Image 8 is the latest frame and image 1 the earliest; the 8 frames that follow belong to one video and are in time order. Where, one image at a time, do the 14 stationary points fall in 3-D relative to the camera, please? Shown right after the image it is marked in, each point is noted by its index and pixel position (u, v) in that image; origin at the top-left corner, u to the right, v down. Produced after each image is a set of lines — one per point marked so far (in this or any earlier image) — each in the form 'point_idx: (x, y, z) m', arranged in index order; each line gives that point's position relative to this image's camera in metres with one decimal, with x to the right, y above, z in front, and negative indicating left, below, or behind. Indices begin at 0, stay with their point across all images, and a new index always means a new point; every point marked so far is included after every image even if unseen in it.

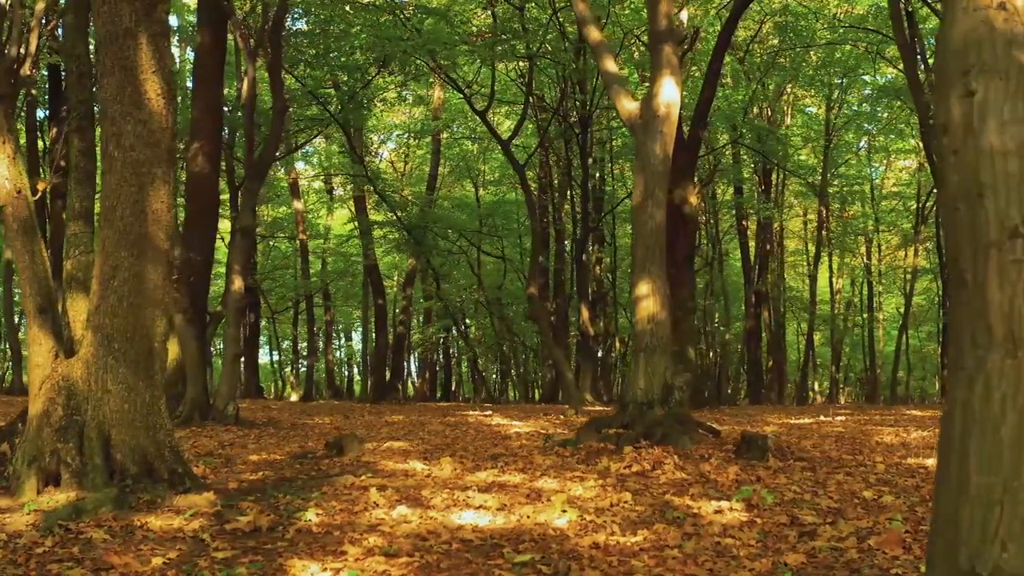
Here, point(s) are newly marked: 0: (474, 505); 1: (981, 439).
0: (-0.3, -1.6, +5.8) m
1: (+1.4, -0.5, +2.4) m
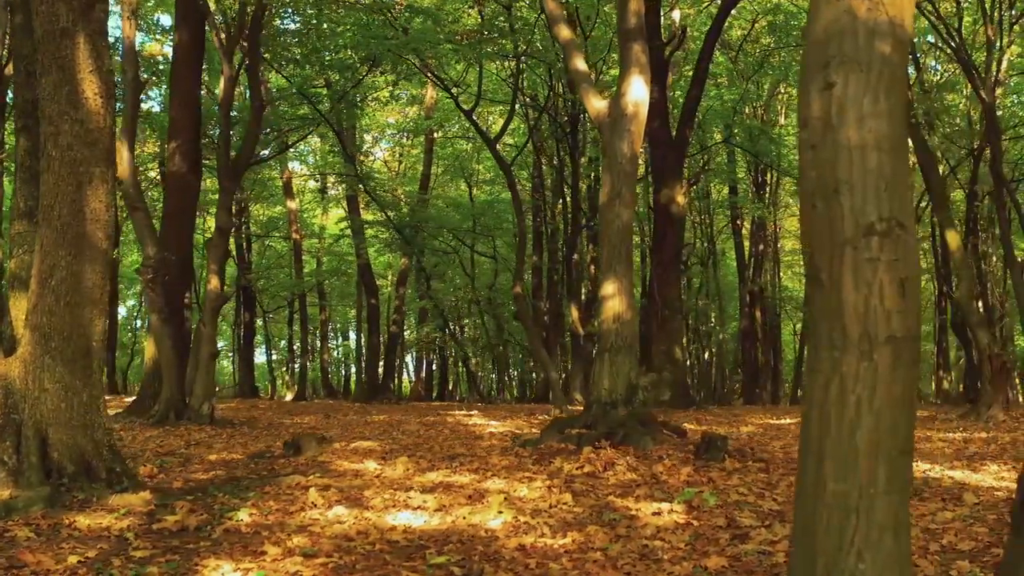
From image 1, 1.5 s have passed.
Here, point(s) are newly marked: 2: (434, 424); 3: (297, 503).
0: (-0.7, -1.6, +5.8) m
1: (+1.0, -0.5, +2.3) m
2: (-1.2, -2.2, +12.6) m
3: (-1.6, -1.6, +5.8) m
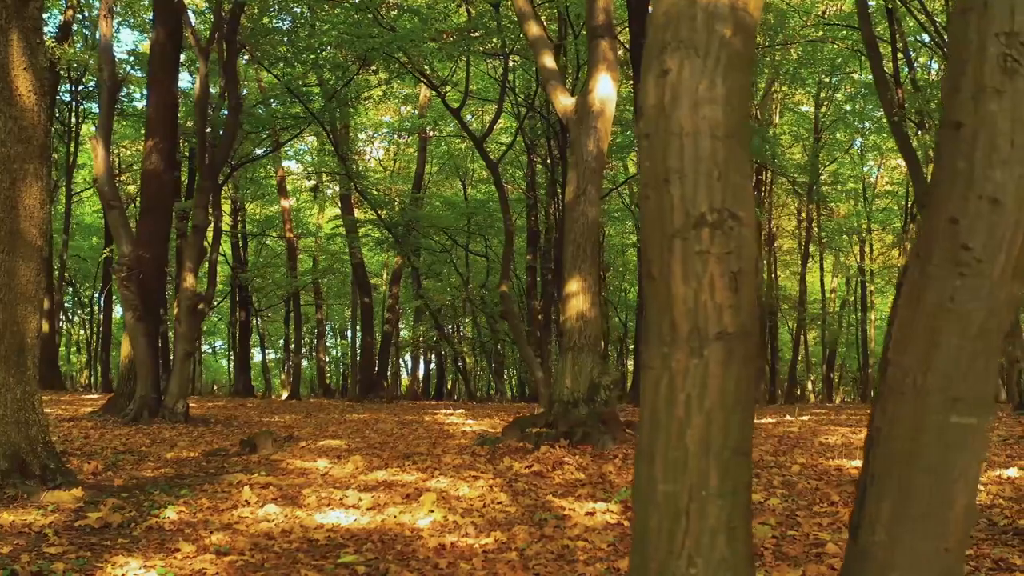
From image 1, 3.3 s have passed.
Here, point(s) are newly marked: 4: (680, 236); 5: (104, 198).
0: (-1.2, -1.6, +5.8) m
1: (+0.4, -0.5, +2.3) m
2: (-1.6, -2.1, +12.6) m
3: (-2.0, -1.5, +5.7) m
4: (+0.5, +0.1, +2.2) m
5: (-5.7, +1.3, +11.3) m
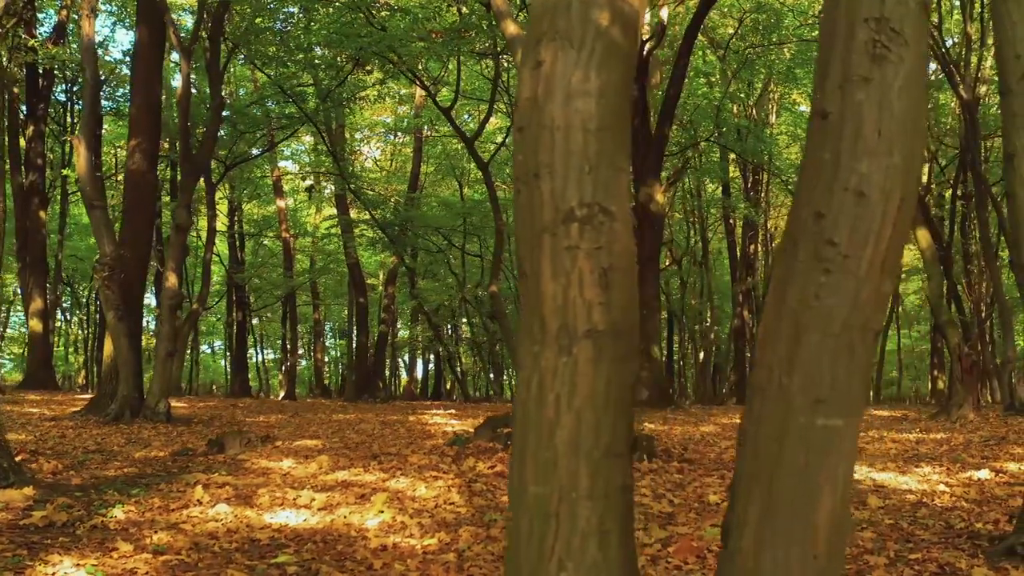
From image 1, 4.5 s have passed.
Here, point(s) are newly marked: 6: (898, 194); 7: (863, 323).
0: (-1.5, -1.6, +5.7) m
1: (+0.1, -0.4, +2.2) m
2: (-1.9, -2.1, +12.5) m
3: (-2.4, -1.5, +5.7) m
4: (+0.1, +0.2, +2.2) m
5: (-6.0, +1.3, +11.3) m
6: (+0.9, +0.2, +1.9) m
7: (+0.9, -0.1, +1.9) m
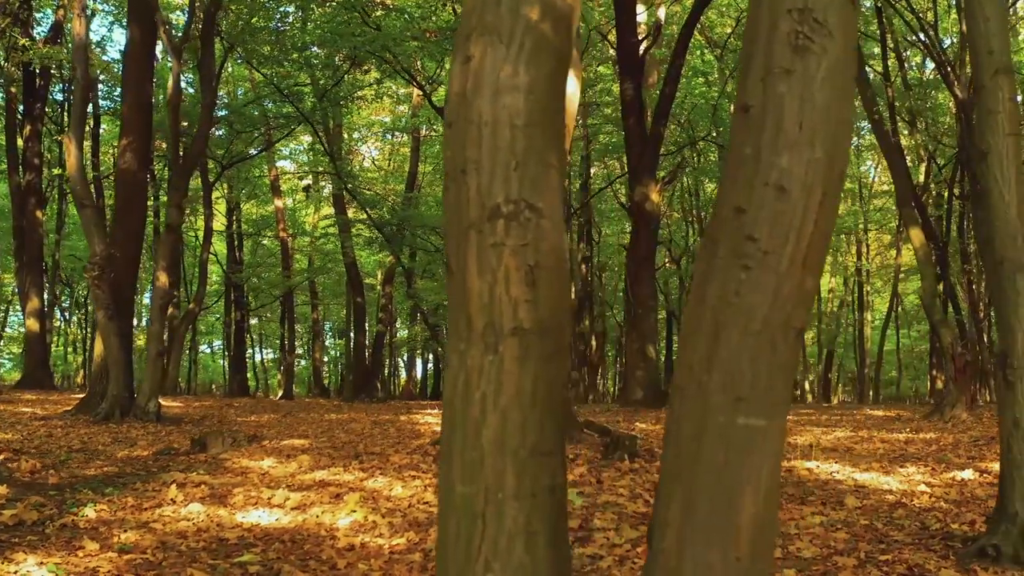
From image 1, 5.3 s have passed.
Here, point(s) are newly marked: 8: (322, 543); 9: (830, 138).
0: (-1.7, -1.5, +5.7) m
1: (-0.1, -0.4, +2.2) m
2: (-2.0, -2.1, +12.5) m
3: (-2.6, -1.5, +5.7) m
4: (-0.1, +0.2, +2.2) m
5: (-6.2, +1.3, +11.3) m
6: (+0.7, +0.2, +1.9) m
7: (+0.6, -0.1, +1.9) m
8: (-1.1, -1.5, +4.8) m
9: (+0.8, +0.4, +1.9) m
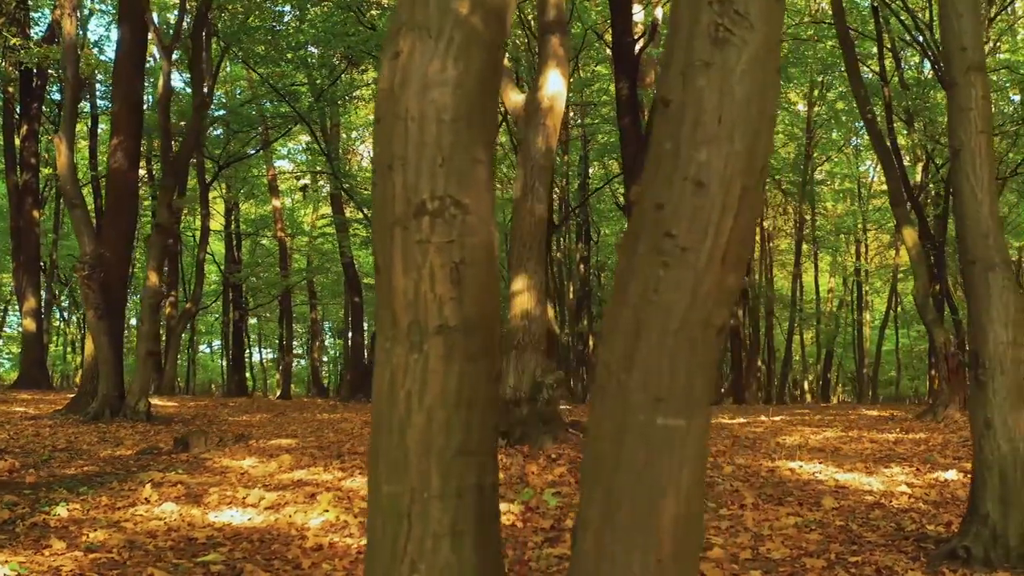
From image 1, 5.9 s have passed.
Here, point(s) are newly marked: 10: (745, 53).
0: (-1.9, -1.5, +5.7) m
1: (-0.3, -0.4, +2.2) m
2: (-2.1, -2.1, +12.5) m
3: (-2.7, -1.5, +5.7) m
4: (-0.3, +0.2, +2.2) m
5: (-6.3, +1.3, +11.3) m
6: (+0.5, +0.2, +1.9) m
7: (+0.4, -0.1, +1.9) m
8: (-1.3, -1.5, +4.8) m
9: (+0.6, +0.4, +1.9) m
10: (+0.5, +0.5, +1.9) m
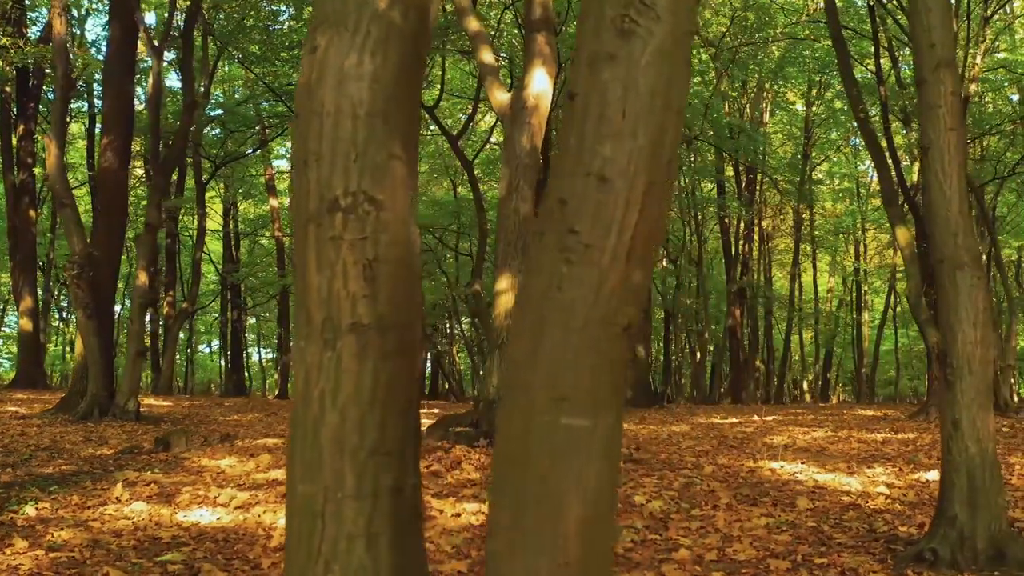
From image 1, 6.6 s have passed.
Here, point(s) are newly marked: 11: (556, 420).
0: (-2.1, -1.5, +5.7) m
1: (-0.6, -0.4, +2.1) m
2: (-2.3, -2.1, +12.5) m
3: (-2.9, -1.5, +5.7) m
4: (-0.5, +0.2, +2.1) m
5: (-6.5, +1.3, +11.3) m
6: (+0.3, +0.2, +1.8) m
7: (+0.2, -0.1, +1.8) m
8: (-1.5, -1.5, +4.7) m
9: (+0.3, +0.4, +1.8) m
10: (+0.3, +0.6, +1.8) m
11: (+0.1, -0.3, +1.9) m
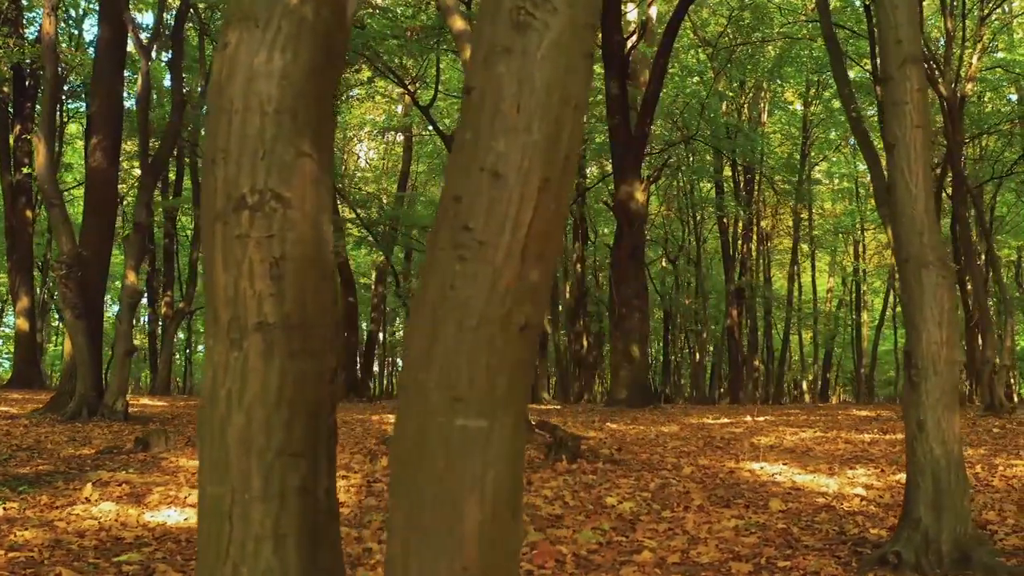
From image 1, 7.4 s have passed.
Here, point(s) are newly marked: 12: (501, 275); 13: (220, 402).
0: (-2.3, -1.5, +5.7) m
1: (-0.8, -0.4, +2.1) m
2: (-2.5, -2.1, +12.5) m
3: (-3.1, -1.5, +5.7) m
4: (-0.8, +0.2, +2.1) m
5: (-6.6, +1.3, +11.4) m
6: (+0.1, +0.3, +1.8) m
7: (0.0, -0.1, +1.8) m
8: (-1.7, -1.5, +4.7) m
9: (+0.1, +0.4, +1.8) m
10: (+0.1, +0.6, +1.8) m
11: (-0.1, -0.3, +1.8) m
12: (0.0, 0.0, +1.8) m
13: (-0.8, -0.3, +2.1) m
